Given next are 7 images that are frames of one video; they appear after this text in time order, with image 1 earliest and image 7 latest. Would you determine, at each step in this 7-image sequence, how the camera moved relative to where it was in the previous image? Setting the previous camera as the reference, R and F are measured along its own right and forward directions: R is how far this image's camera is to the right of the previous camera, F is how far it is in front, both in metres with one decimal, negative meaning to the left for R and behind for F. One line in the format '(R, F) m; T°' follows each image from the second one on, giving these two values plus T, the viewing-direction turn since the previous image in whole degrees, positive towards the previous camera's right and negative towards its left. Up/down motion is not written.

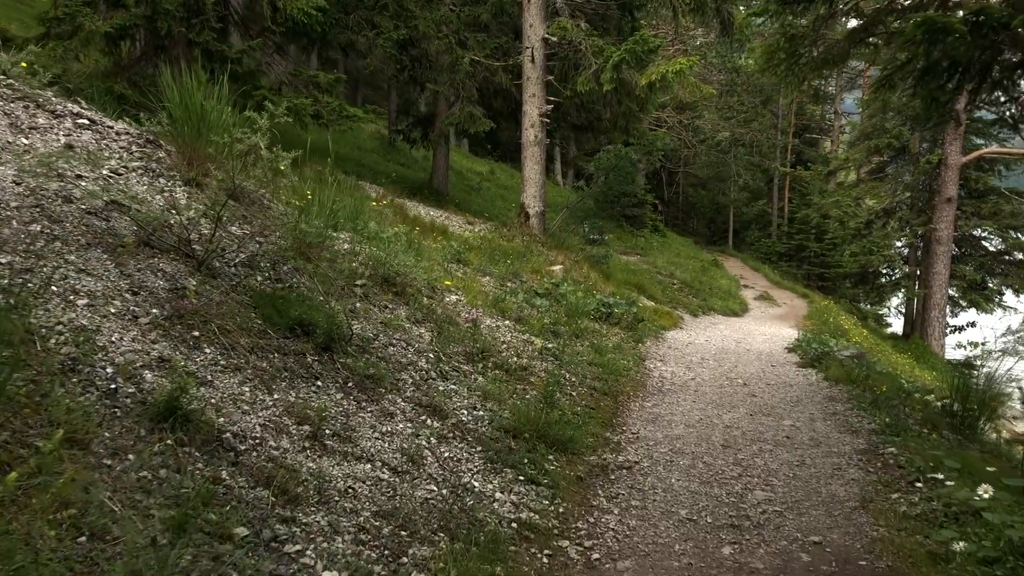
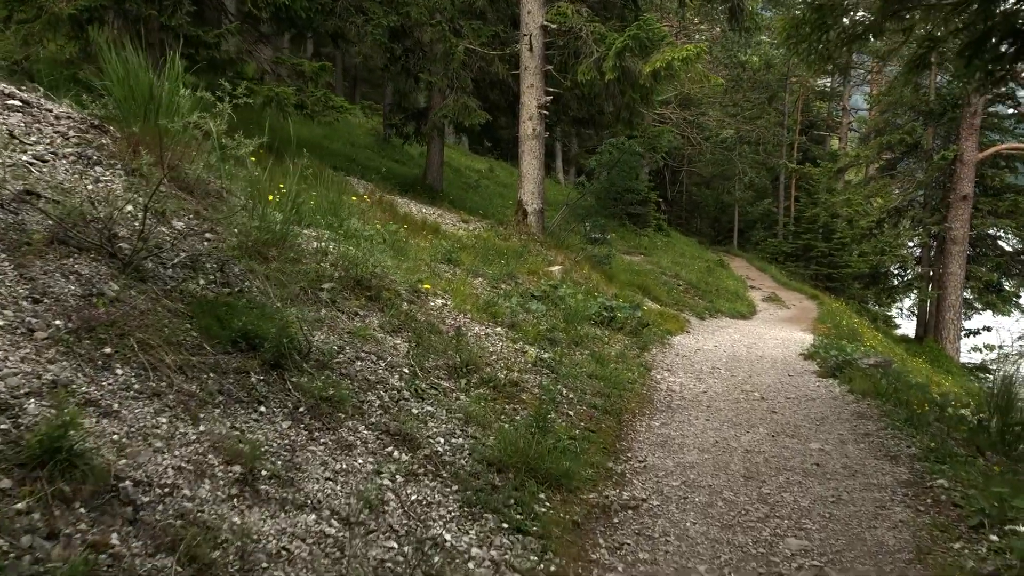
(+0.1, +0.7) m; 0°
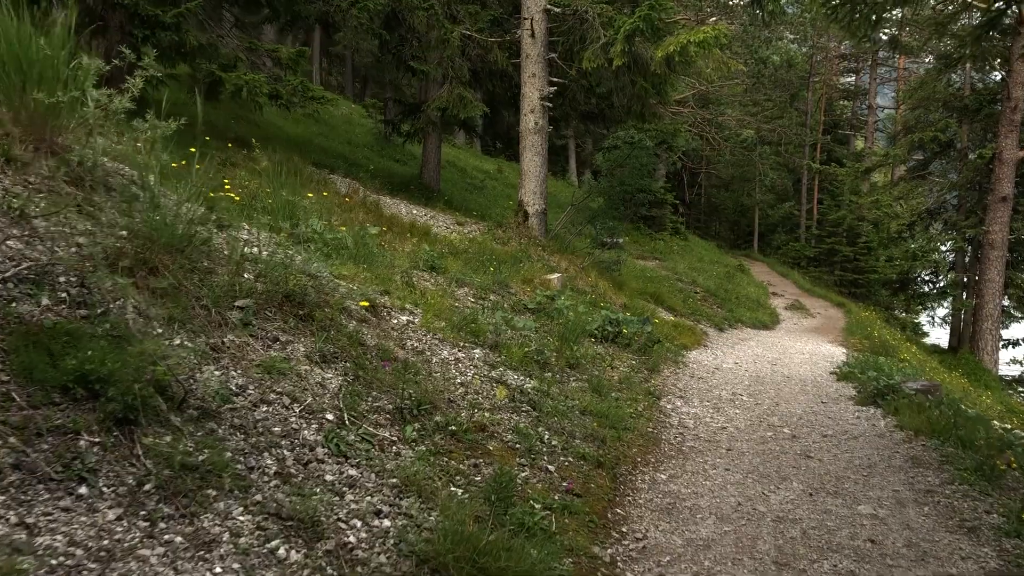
(+0.2, +1.1) m; -1°
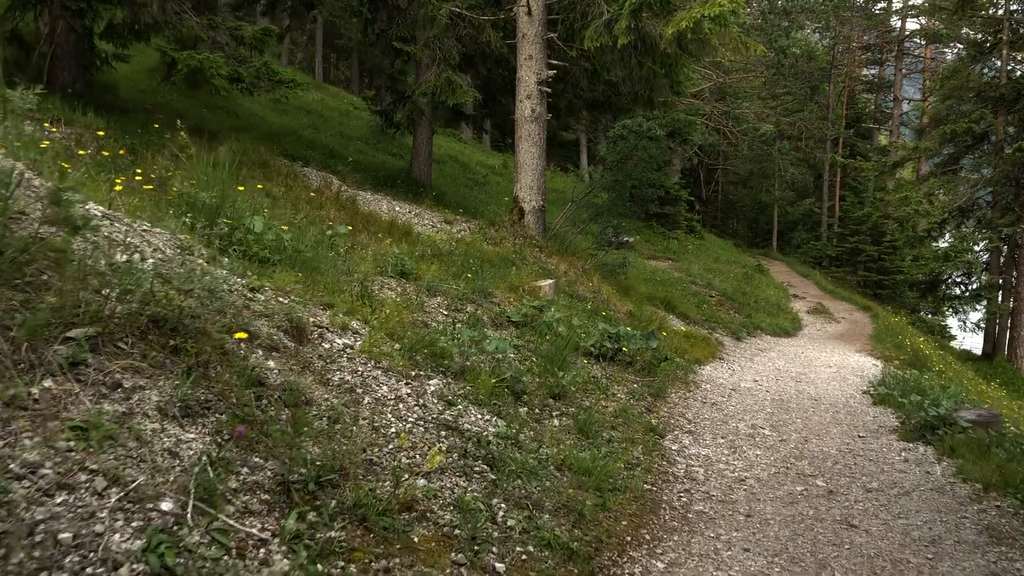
(+0.3, +1.1) m; -1°
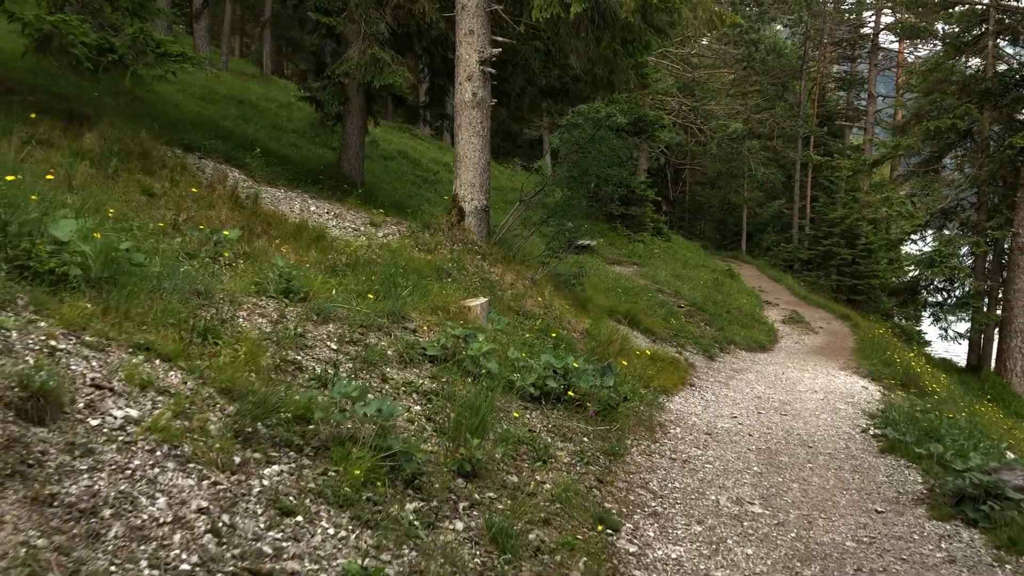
(+0.3, +1.5) m; +2°
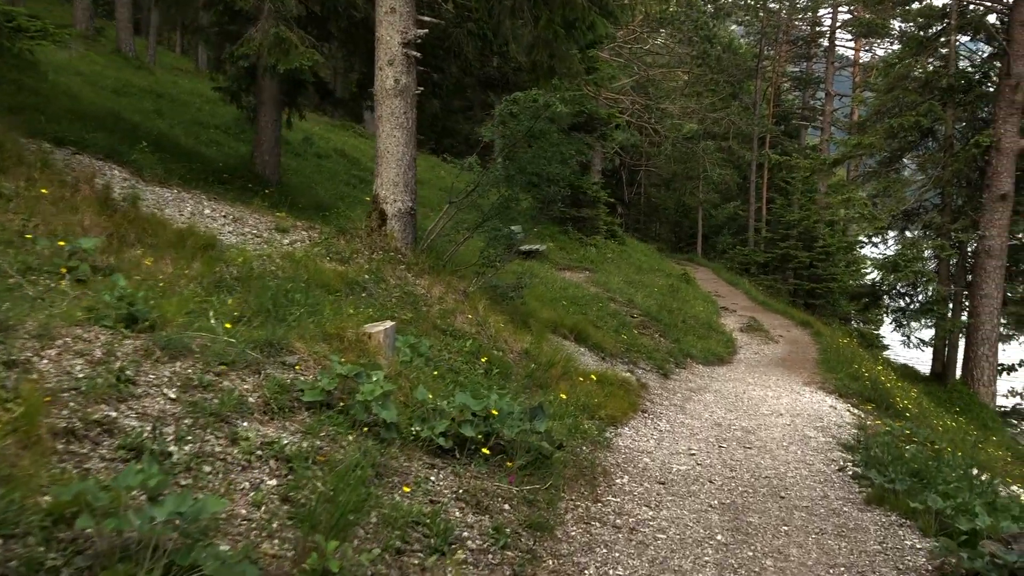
(+0.2, +1.1) m; +3°
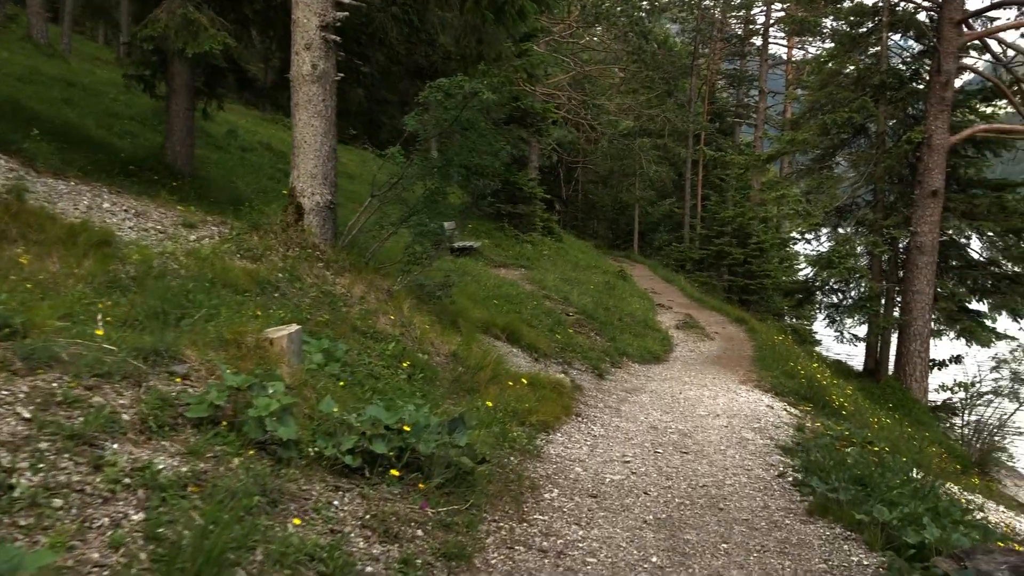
(+0.1, +0.4) m; +4°
